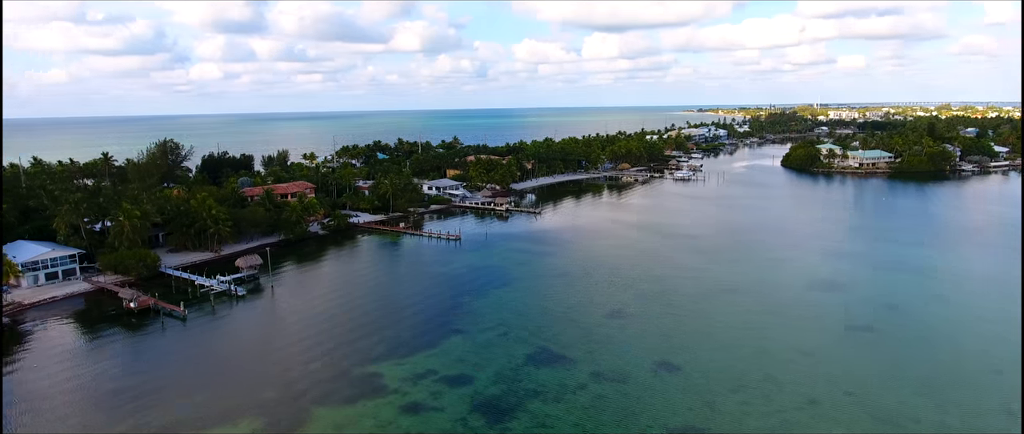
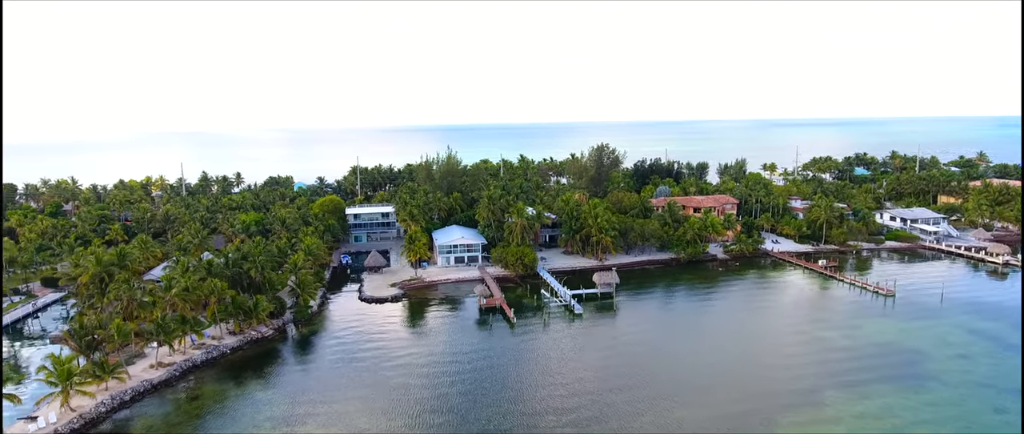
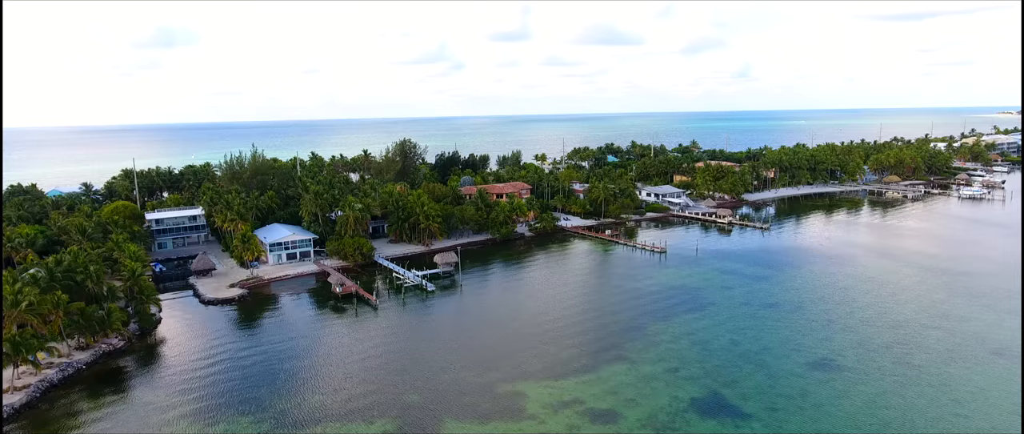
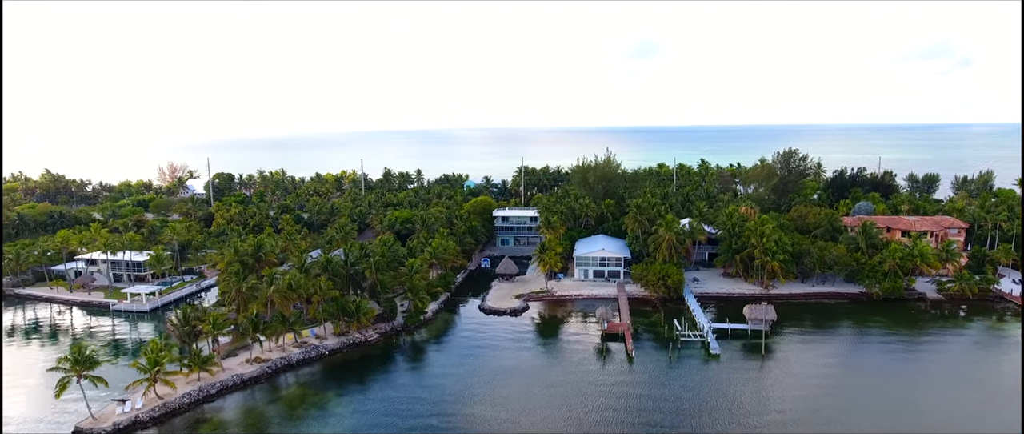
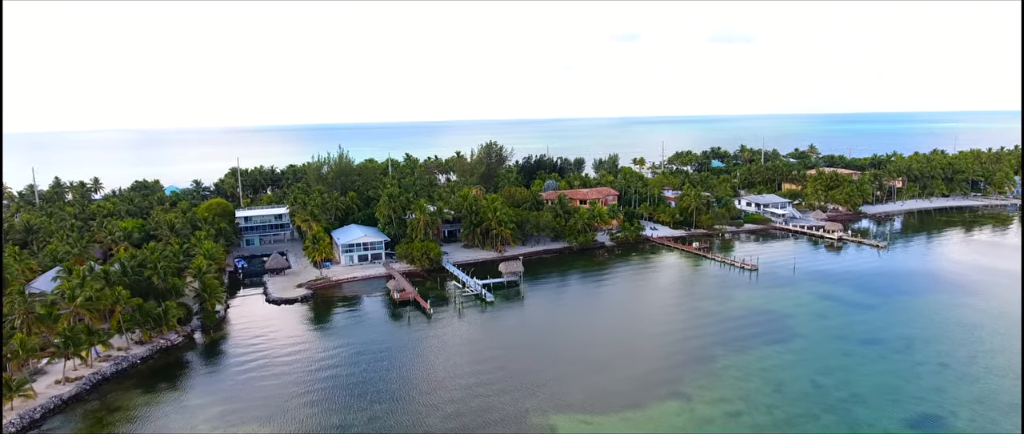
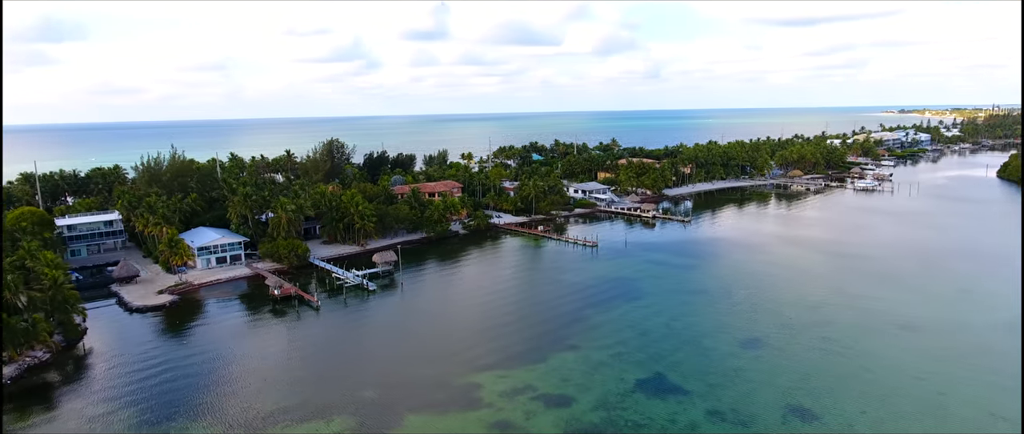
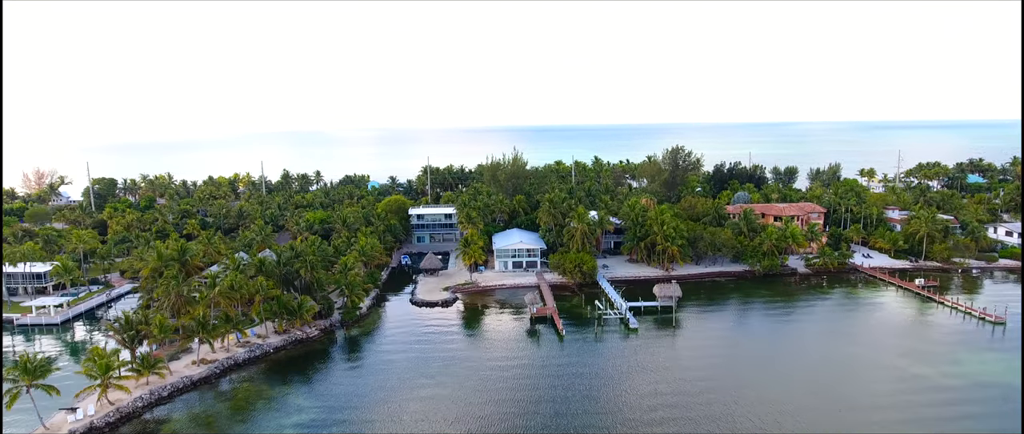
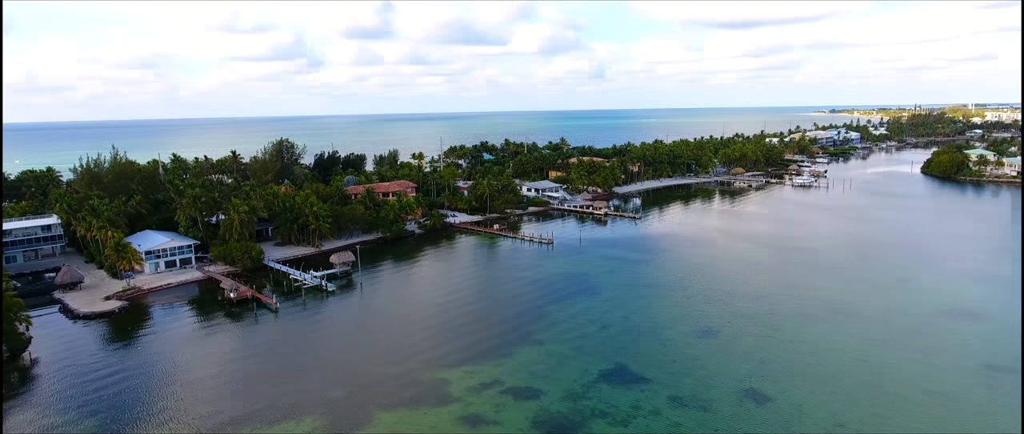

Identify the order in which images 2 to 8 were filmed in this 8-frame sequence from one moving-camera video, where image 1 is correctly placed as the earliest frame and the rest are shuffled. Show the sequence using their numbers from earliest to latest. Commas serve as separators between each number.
8, 6, 3, 5, 2, 7, 4
